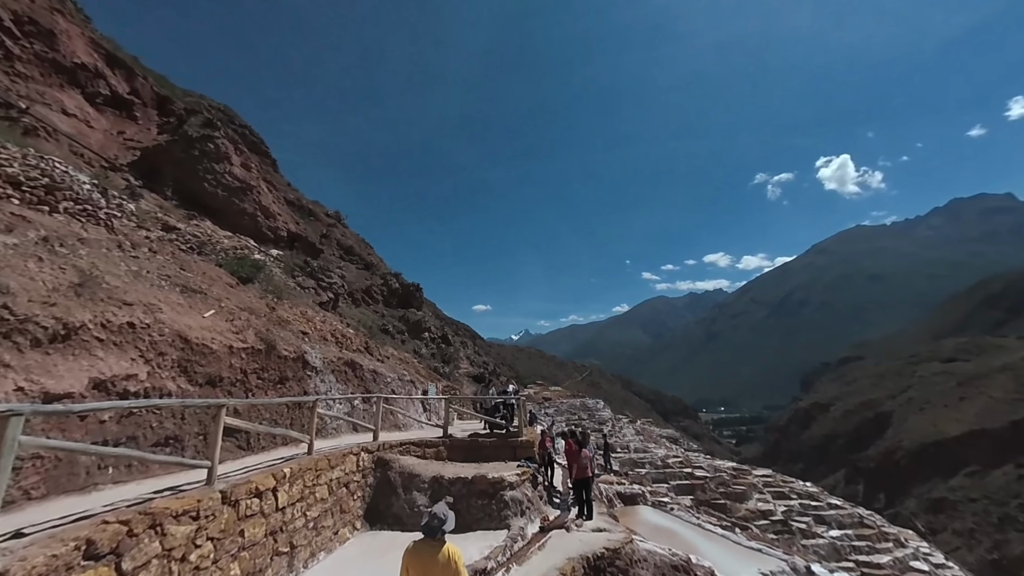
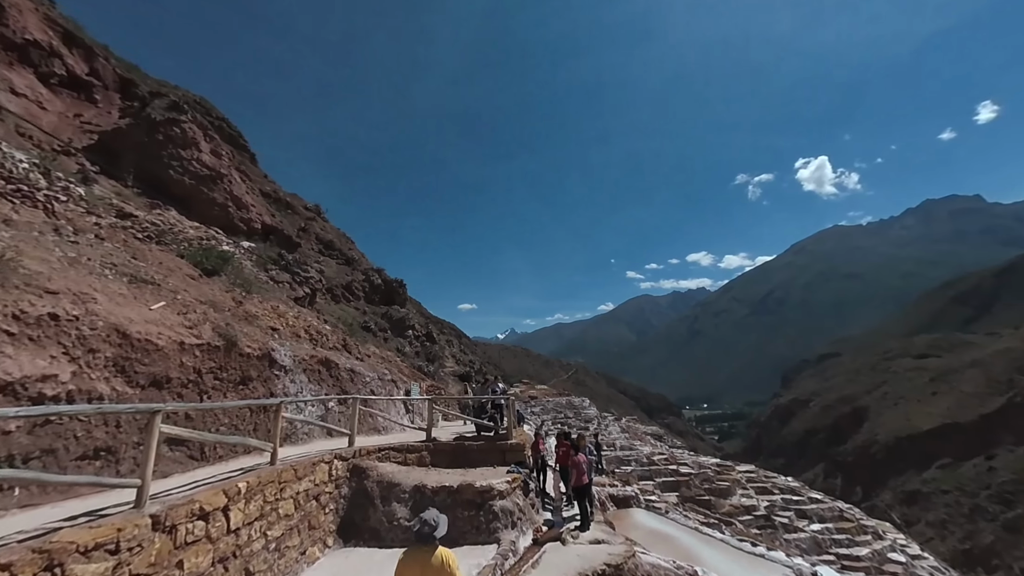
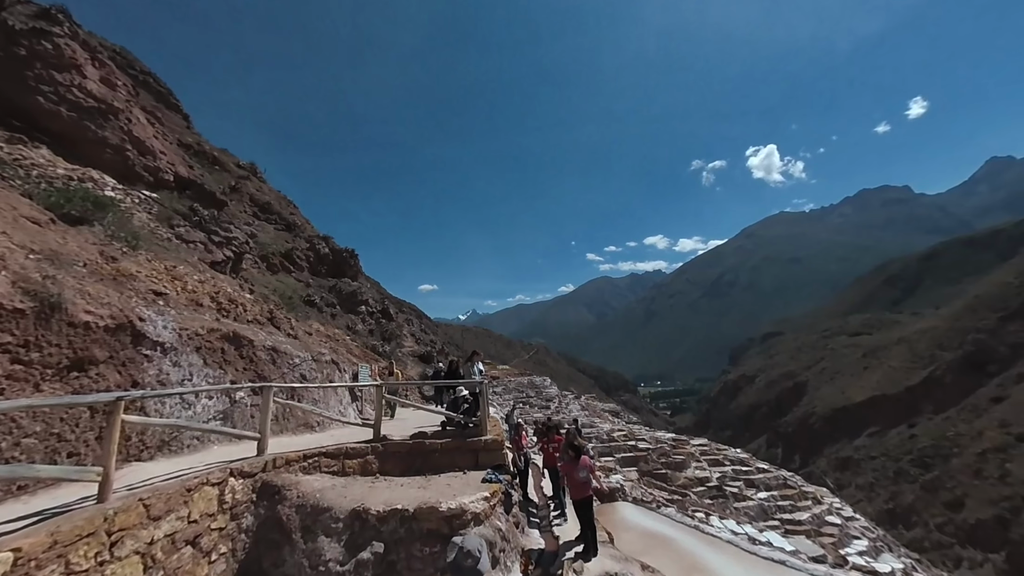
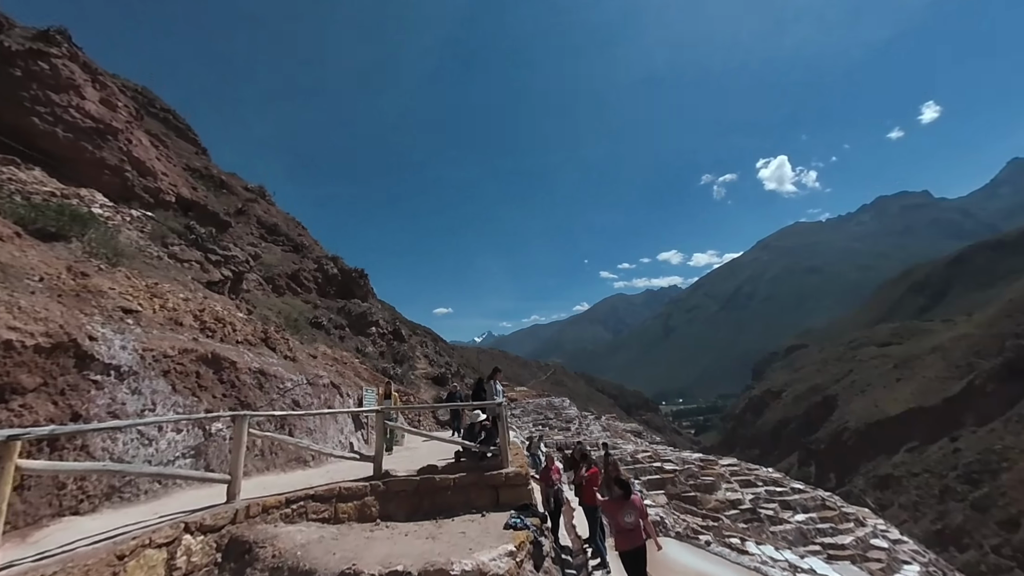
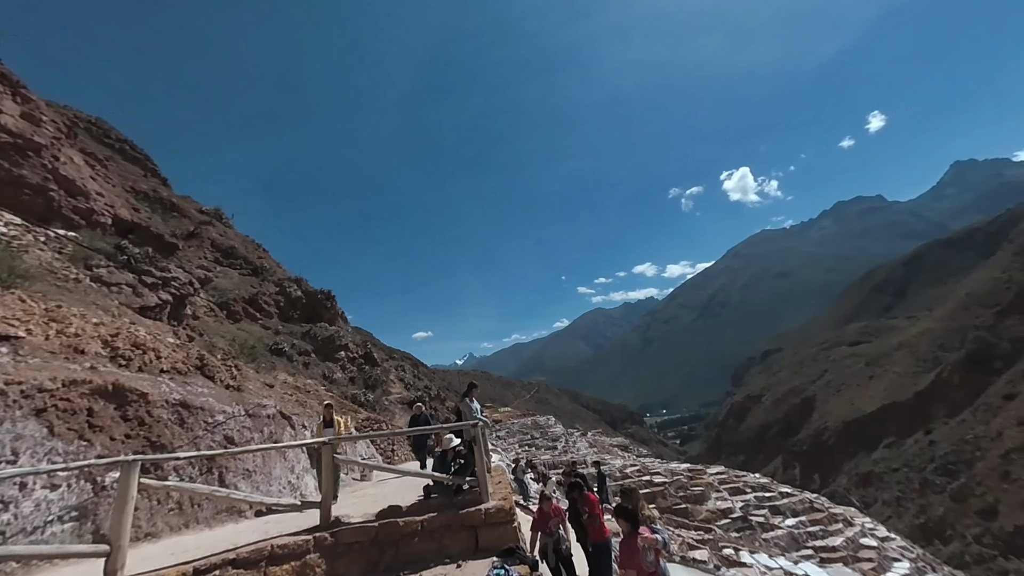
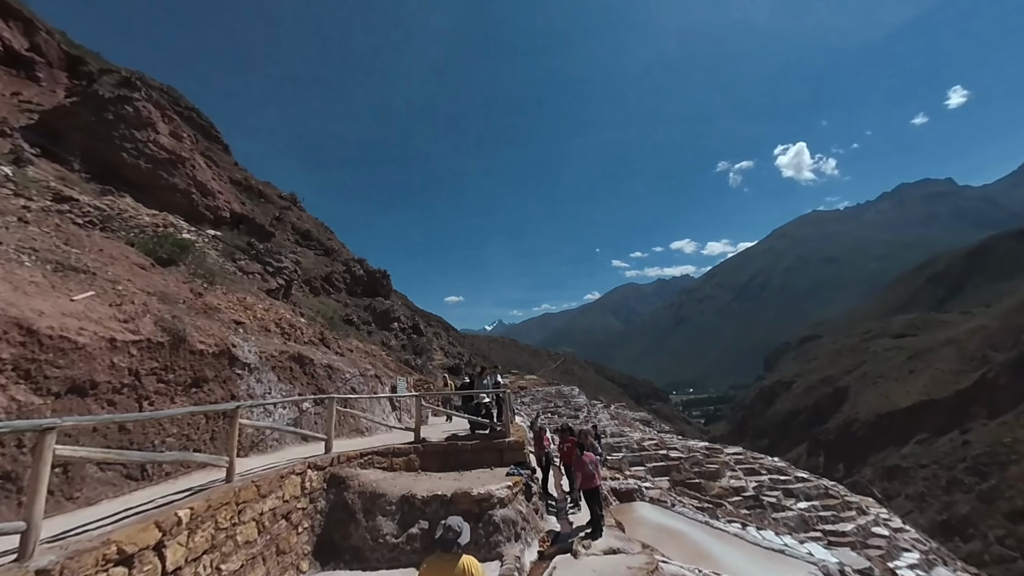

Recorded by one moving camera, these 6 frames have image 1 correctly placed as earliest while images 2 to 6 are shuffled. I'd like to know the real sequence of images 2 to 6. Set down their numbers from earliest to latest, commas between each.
2, 6, 3, 4, 5
